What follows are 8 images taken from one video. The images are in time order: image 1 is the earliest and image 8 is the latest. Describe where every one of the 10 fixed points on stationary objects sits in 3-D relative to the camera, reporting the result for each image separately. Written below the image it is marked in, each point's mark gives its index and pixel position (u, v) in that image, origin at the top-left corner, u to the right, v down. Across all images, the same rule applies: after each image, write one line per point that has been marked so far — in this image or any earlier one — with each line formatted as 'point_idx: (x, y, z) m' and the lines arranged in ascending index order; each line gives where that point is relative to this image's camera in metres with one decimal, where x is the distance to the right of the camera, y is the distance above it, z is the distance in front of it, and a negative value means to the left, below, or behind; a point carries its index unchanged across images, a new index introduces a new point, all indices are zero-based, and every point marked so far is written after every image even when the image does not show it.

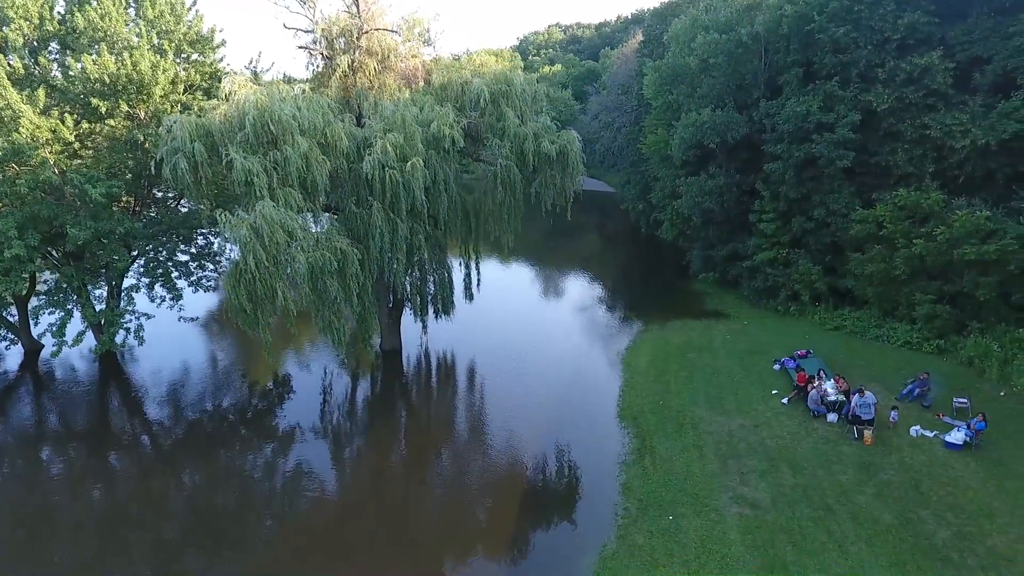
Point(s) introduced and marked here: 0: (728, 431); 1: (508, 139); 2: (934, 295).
0: (+5.2, -3.5, +14.9) m
1: (-0.1, +4.9, +19.9) m
2: (+13.1, -0.2, +18.9) m
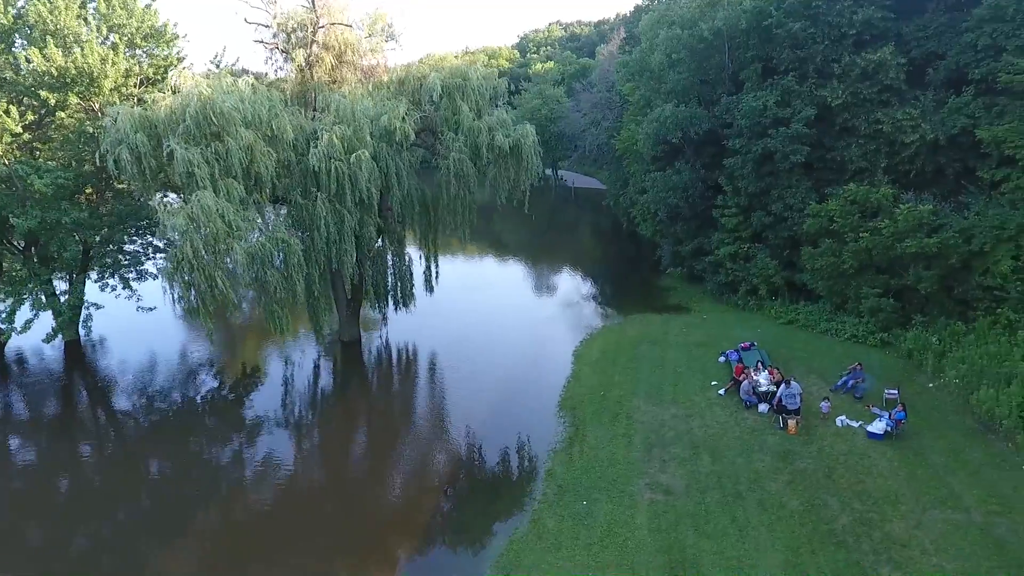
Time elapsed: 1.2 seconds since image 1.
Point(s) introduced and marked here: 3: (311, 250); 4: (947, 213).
0: (+3.6, -3.3, +15.1) m
1: (-1.6, +5.1, +20.1) m
2: (+11.5, 0.0, +19.1) m
3: (-5.8, +1.2, +17.5) m
4: (+13.2, +2.3, +18.6) m
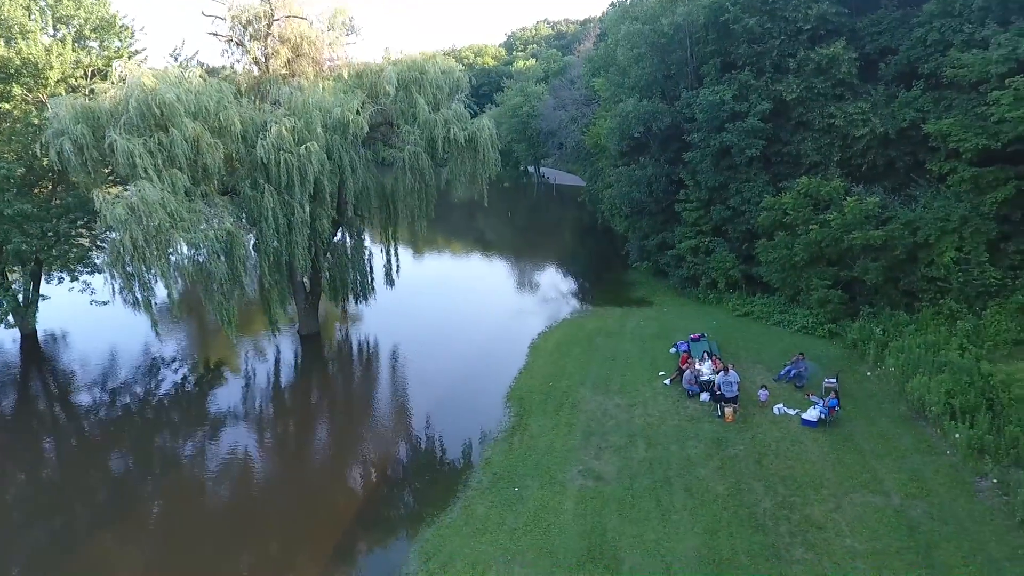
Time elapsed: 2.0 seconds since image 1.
0: (+2.3, -3.0, +15.2) m
1: (-3.1, +5.4, +20.1) m
2: (+10.1, +0.3, +19.3) m
3: (-7.2, +1.4, +17.5) m
4: (+11.8, +2.6, +18.8) m
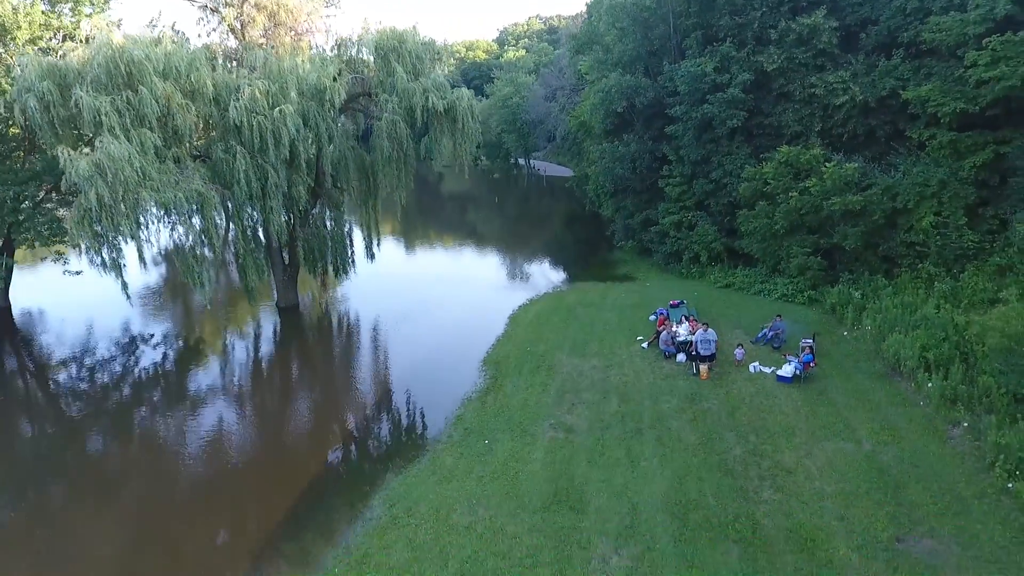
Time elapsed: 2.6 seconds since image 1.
0: (+1.6, -2.0, +15.0) m
1: (-3.8, +6.3, +19.9) m
2: (+9.4, +1.3, +19.2) m
3: (-7.9, +2.4, +17.2) m
4: (+11.1, +3.6, +18.8) m
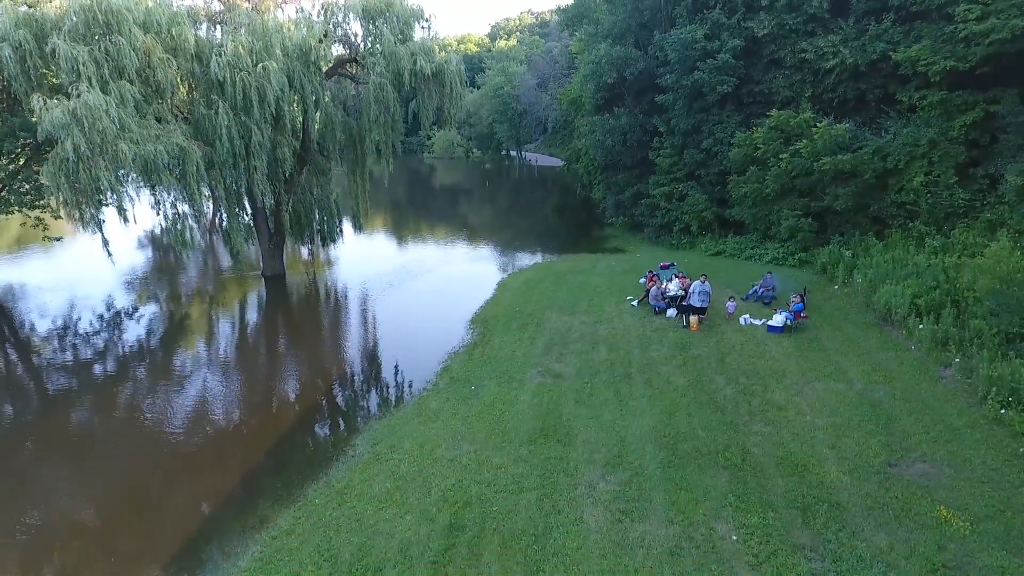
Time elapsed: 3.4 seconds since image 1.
0: (+1.4, -0.9, +14.8) m
1: (-4.1, +7.4, +19.6) m
2: (+9.1, +2.4, +19.1) m
3: (-8.2, +3.5, +16.9) m
4: (+10.8, +4.7, +18.7) m
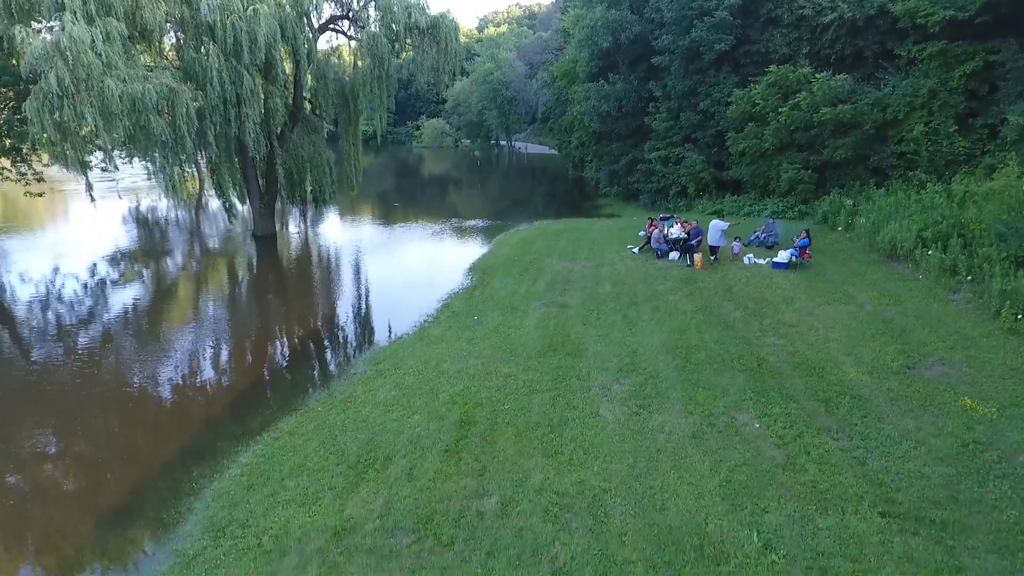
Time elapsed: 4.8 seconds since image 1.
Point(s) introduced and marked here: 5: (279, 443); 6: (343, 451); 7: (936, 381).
0: (+1.4, +0.4, +14.6) m
1: (-4.2, +8.8, +19.3) m
2: (+9.0, +3.8, +19.0) m
3: (-8.2, +4.8, +16.4) m
4: (+10.7, +6.1, +18.6) m
5: (-2.8, -1.9, +7.3) m
6: (-1.9, -1.8, +6.9) m
7: (+5.4, -1.2, +7.8) m
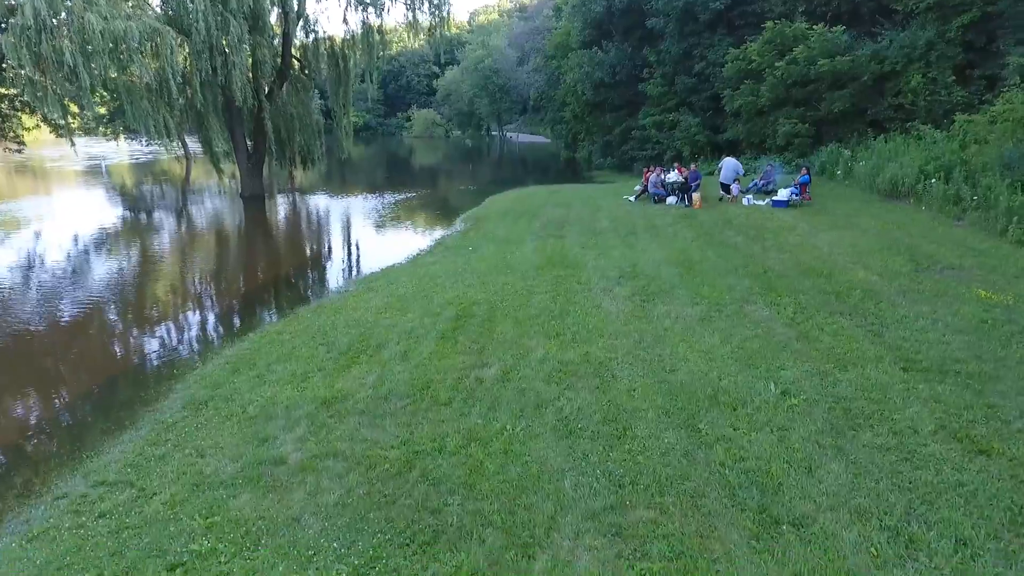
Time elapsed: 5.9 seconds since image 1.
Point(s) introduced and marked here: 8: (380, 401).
0: (+1.2, +1.7, +14.3) m
1: (-4.4, +10.1, +18.9) m
2: (+8.8, +5.1, +18.8) m
3: (-8.4, +6.1, +16.0) m
4: (+10.5, +7.4, +18.4) m
5: (-2.8, -0.6, +7.0) m
6: (-1.9, -0.6, +6.6) m
7: (+5.4, +0.1, +7.5) m
8: (-1.1, -0.9, +5.1) m
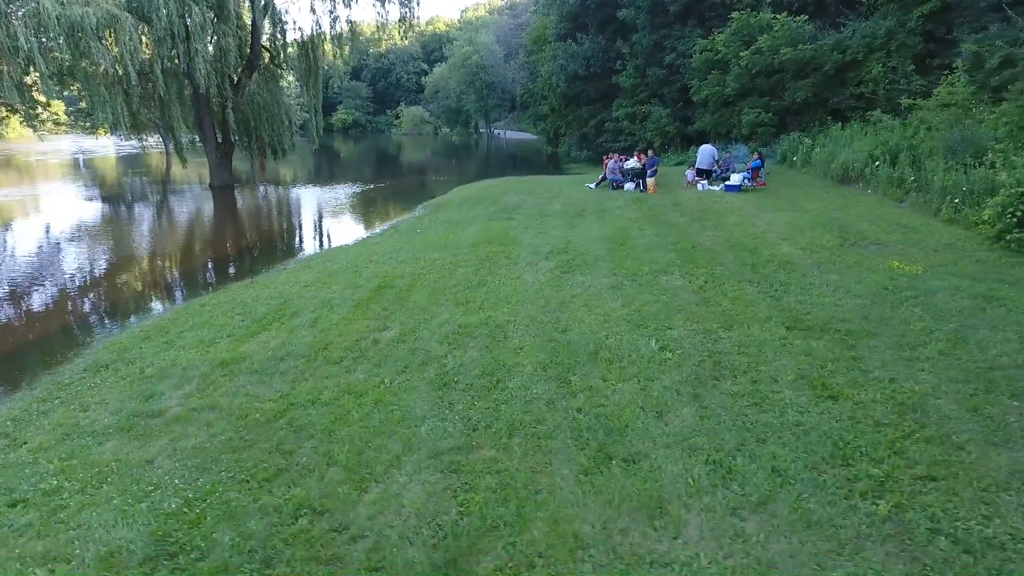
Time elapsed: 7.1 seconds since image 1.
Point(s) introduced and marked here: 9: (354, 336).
0: (+0.3, +2.1, +14.3) m
1: (-5.5, +10.4, +18.9) m
2: (+7.8, +5.4, +18.9) m
3: (-9.4, +6.4, +16.0) m
4: (+9.5, +7.8, +18.6) m
5: (-3.7, -0.3, +7.0) m
6: (-2.8, -0.3, +6.6) m
7: (+4.5, +0.4, +7.6) m
8: (-2.0, -0.6, +5.1) m
9: (-1.4, -0.4, +5.5) m
